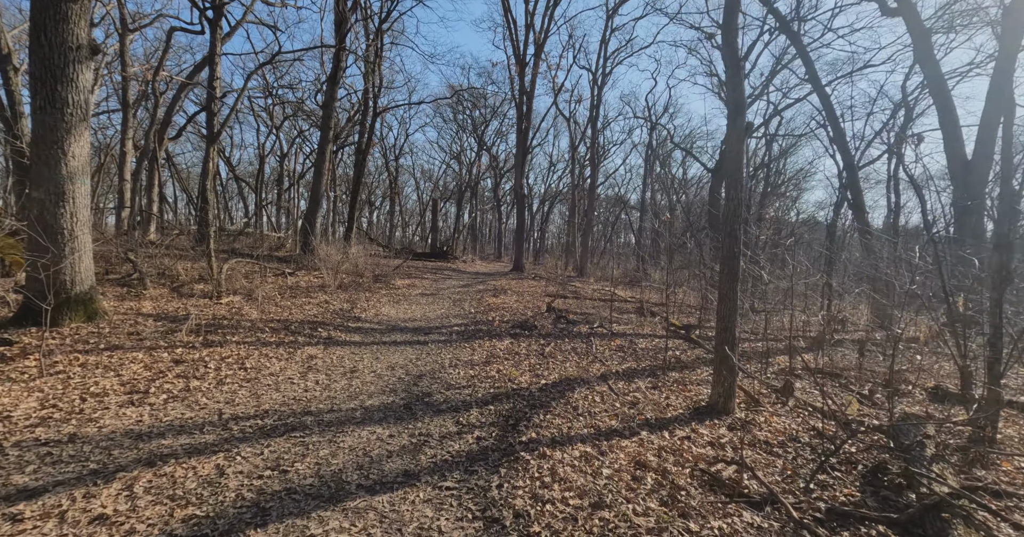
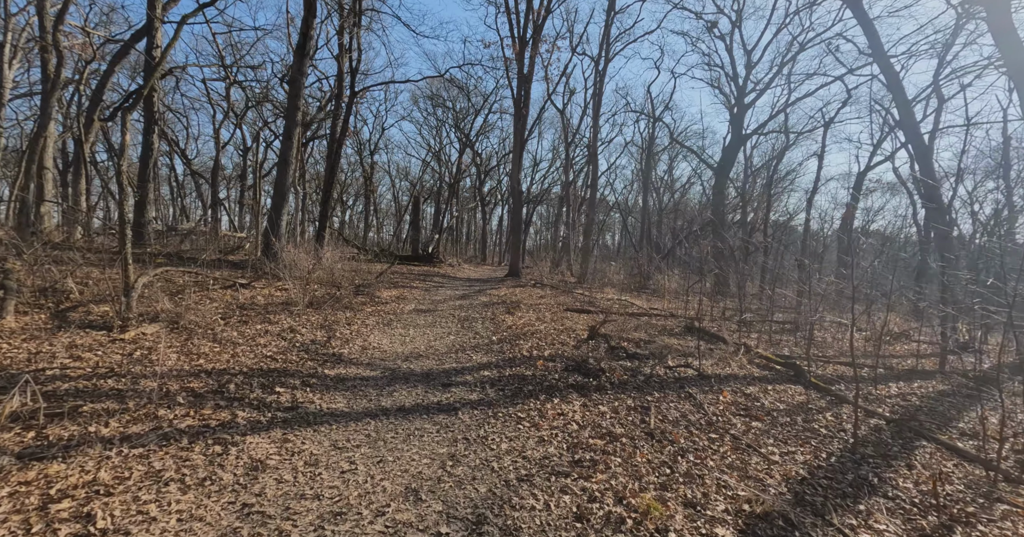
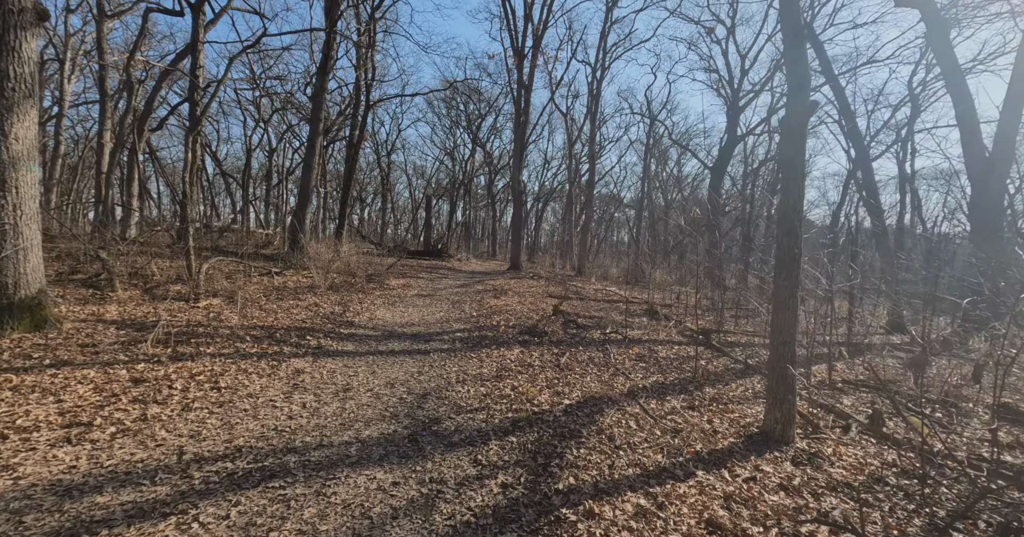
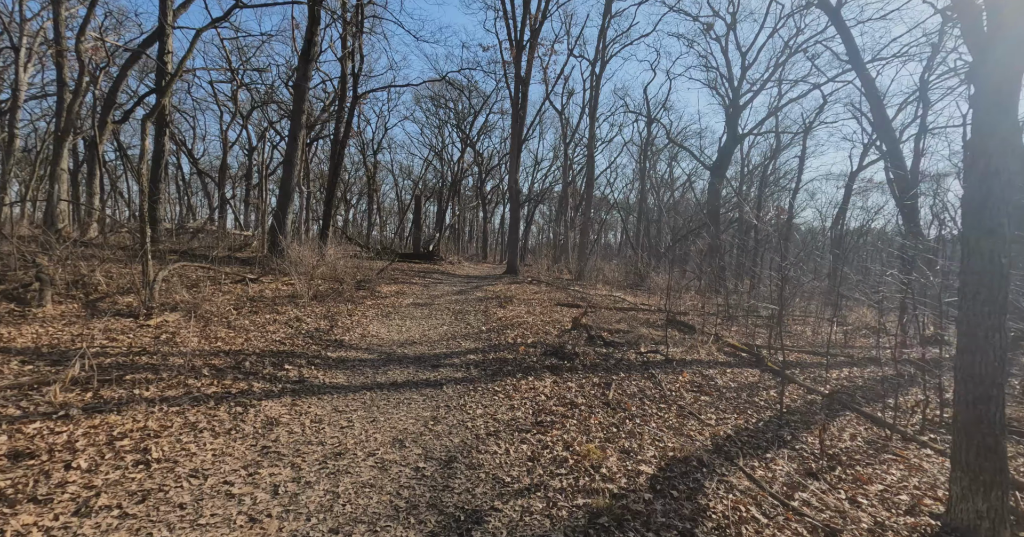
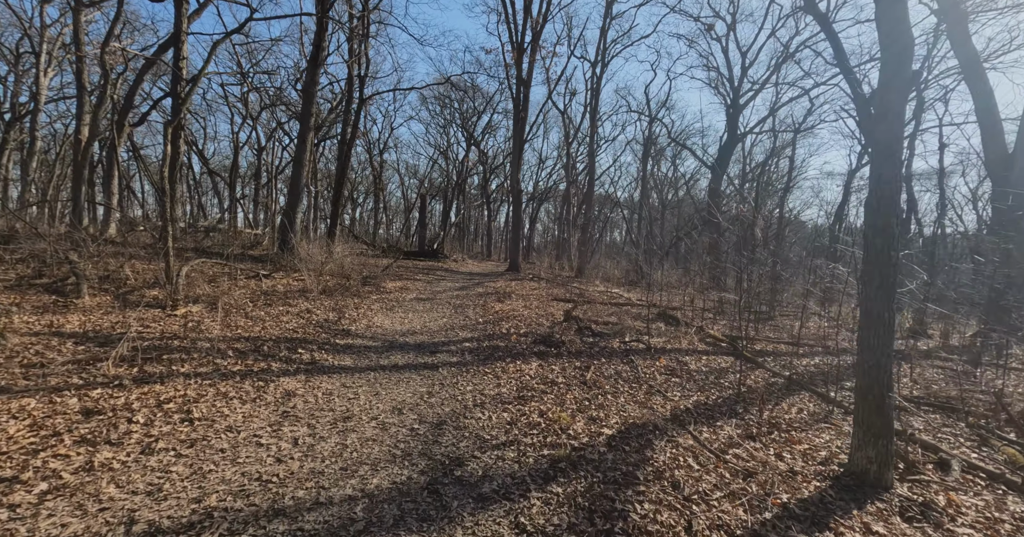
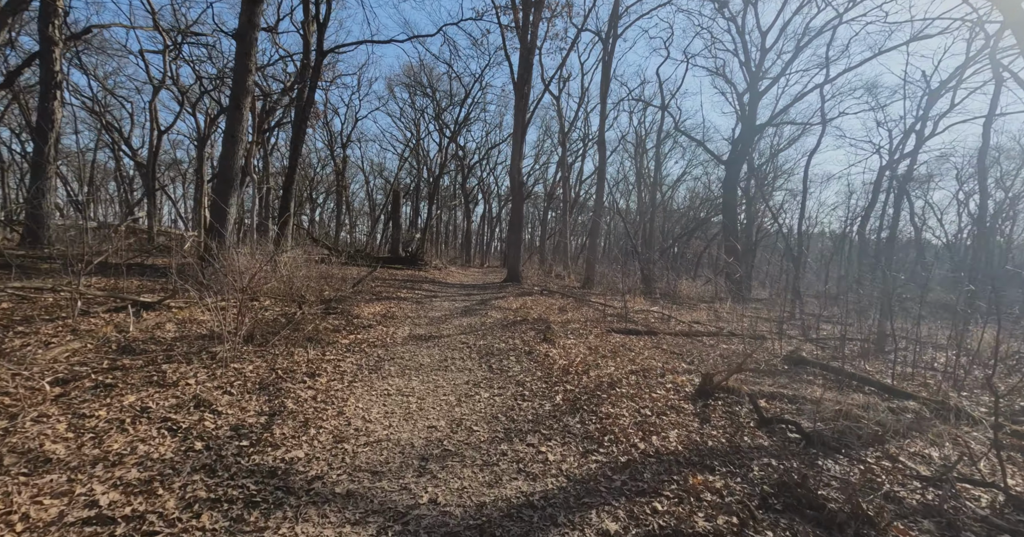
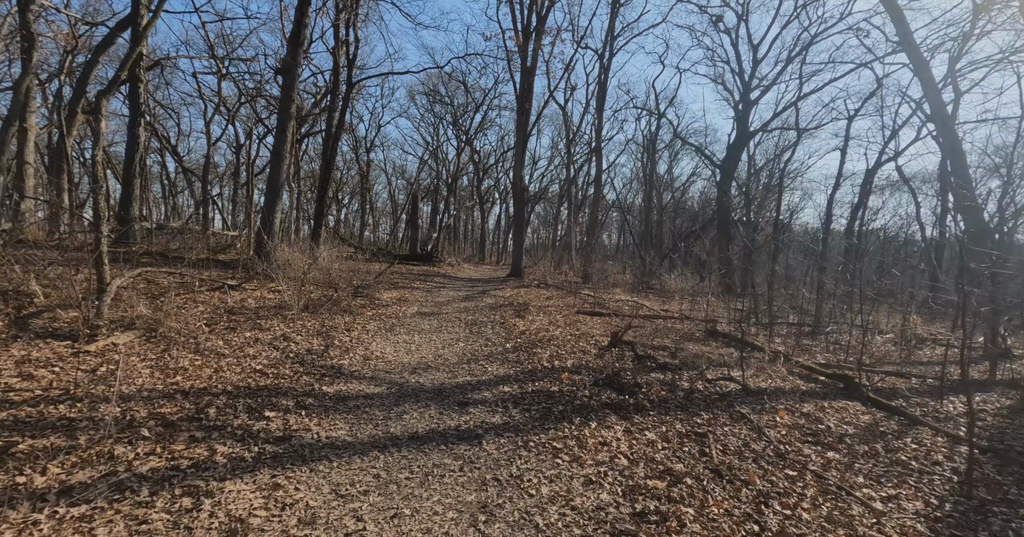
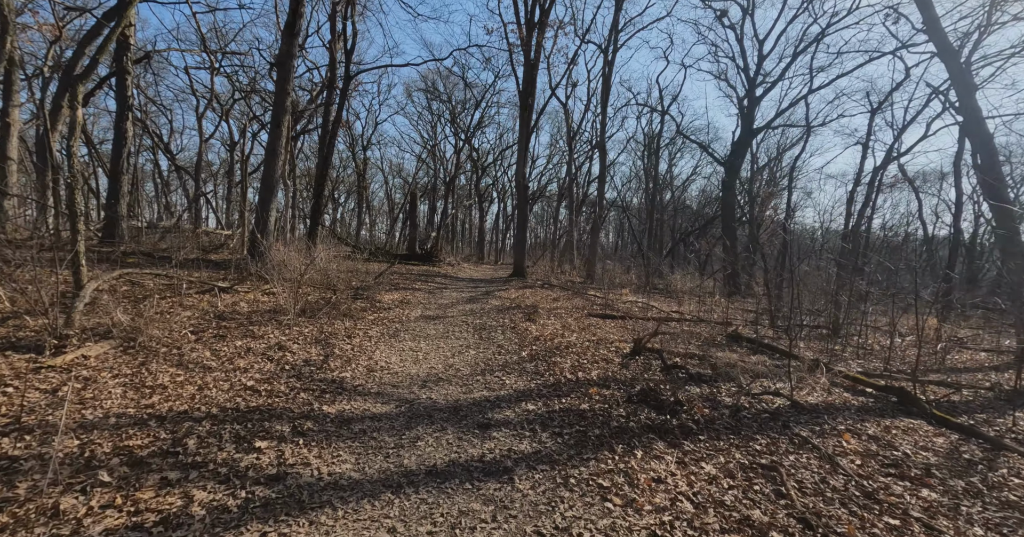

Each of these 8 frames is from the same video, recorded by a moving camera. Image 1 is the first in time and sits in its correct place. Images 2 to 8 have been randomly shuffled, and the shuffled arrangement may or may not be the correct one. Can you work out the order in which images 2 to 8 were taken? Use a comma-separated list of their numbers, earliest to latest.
3, 5, 4, 2, 7, 8, 6
